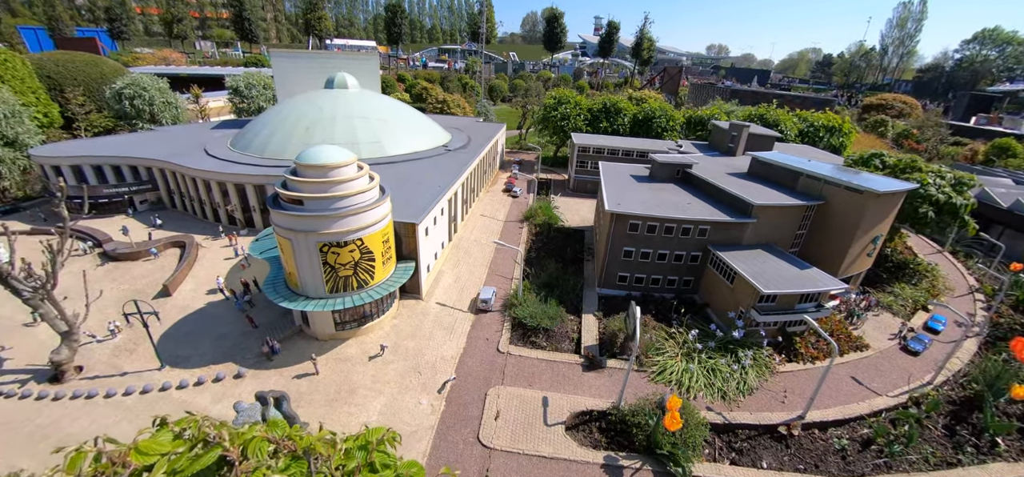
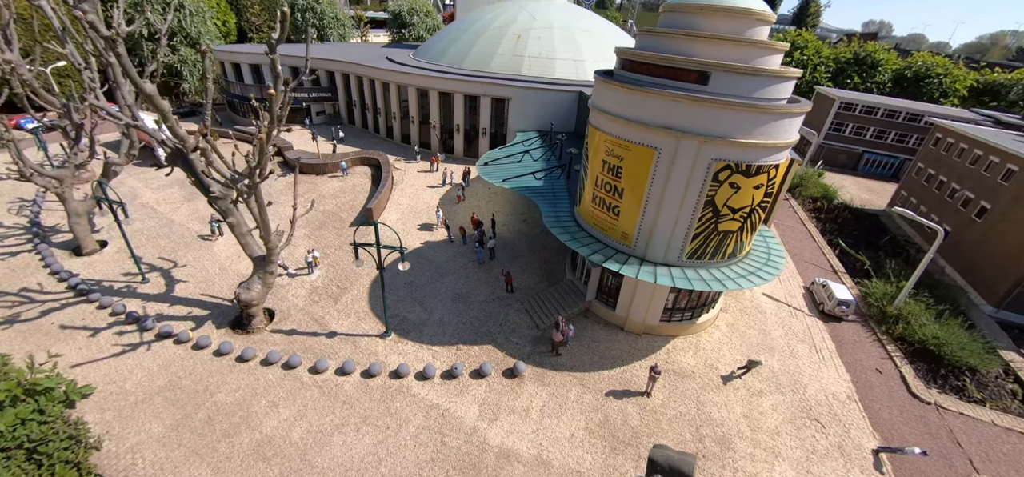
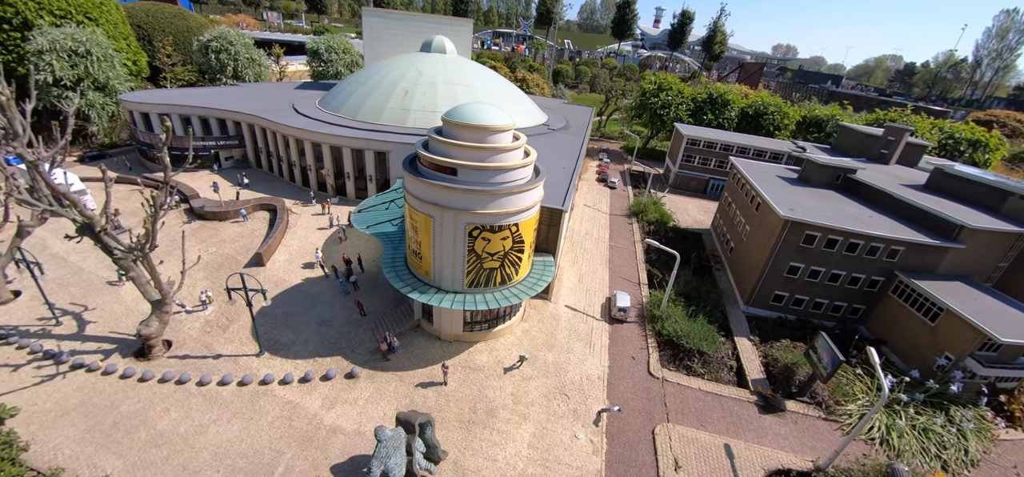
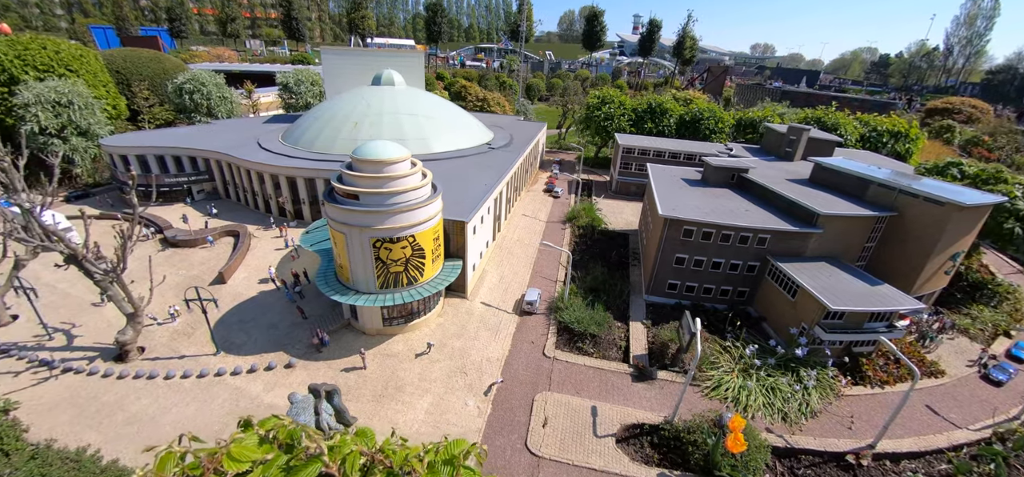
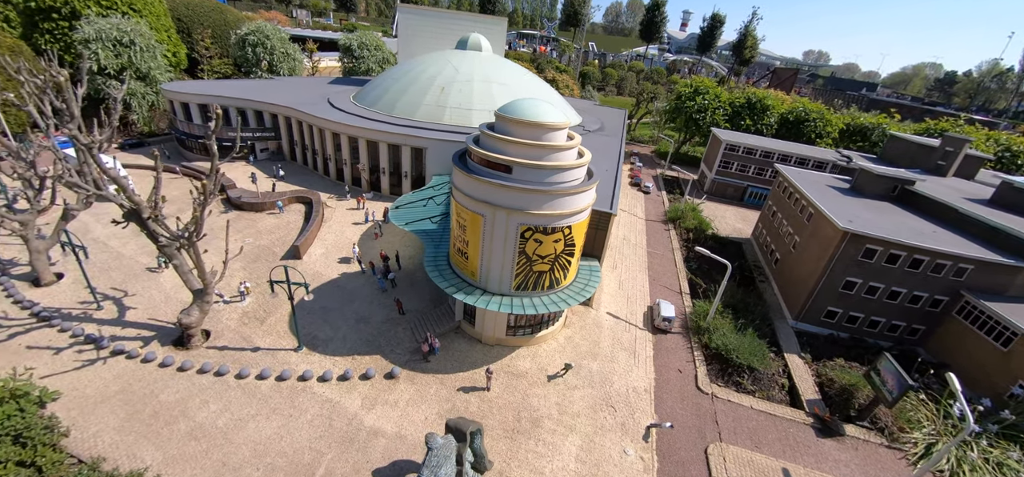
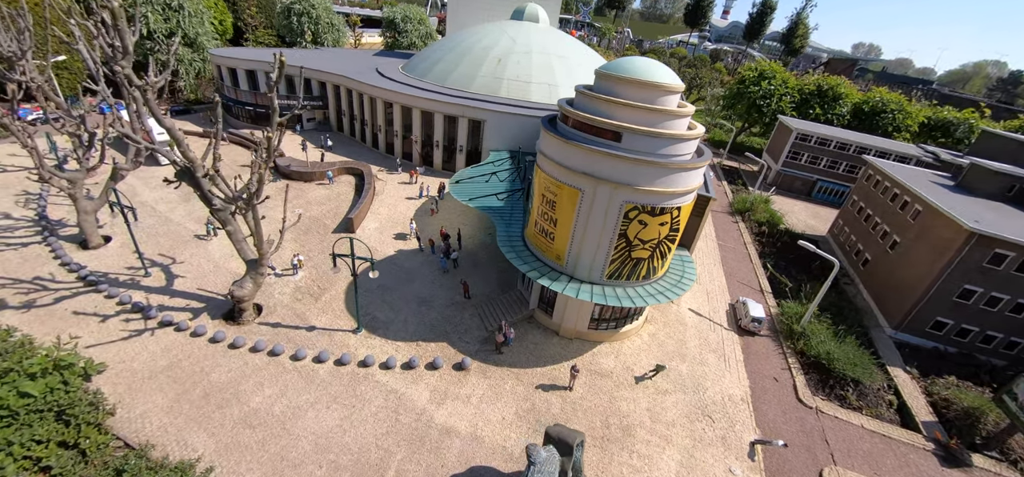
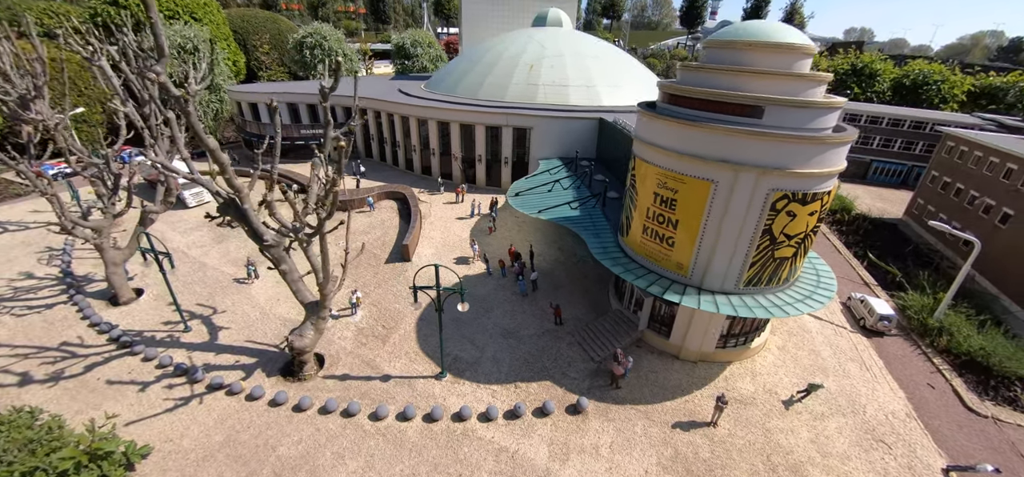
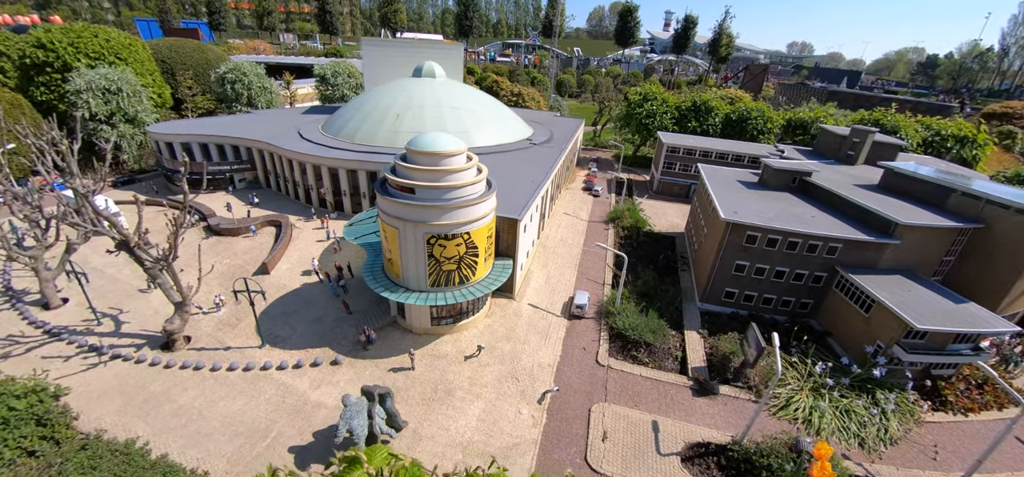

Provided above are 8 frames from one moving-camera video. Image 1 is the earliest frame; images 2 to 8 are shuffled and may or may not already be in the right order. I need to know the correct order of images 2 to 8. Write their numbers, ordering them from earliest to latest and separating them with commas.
4, 8, 3, 5, 6, 2, 7
